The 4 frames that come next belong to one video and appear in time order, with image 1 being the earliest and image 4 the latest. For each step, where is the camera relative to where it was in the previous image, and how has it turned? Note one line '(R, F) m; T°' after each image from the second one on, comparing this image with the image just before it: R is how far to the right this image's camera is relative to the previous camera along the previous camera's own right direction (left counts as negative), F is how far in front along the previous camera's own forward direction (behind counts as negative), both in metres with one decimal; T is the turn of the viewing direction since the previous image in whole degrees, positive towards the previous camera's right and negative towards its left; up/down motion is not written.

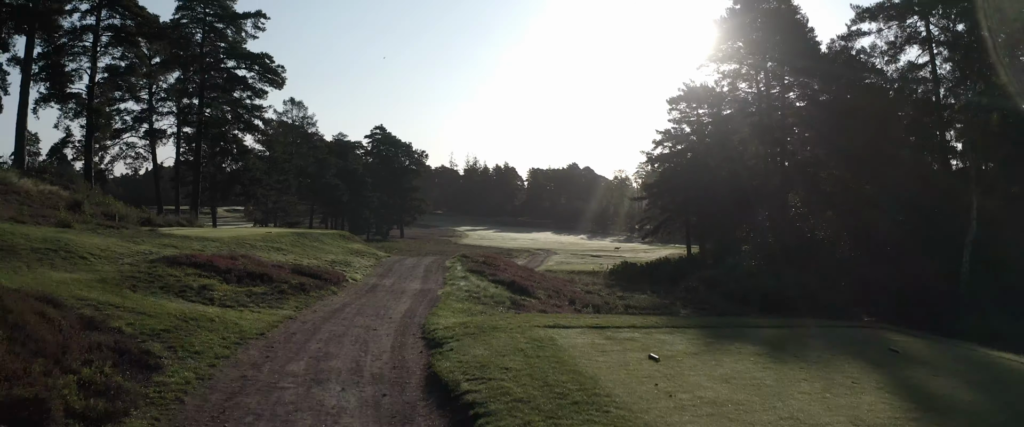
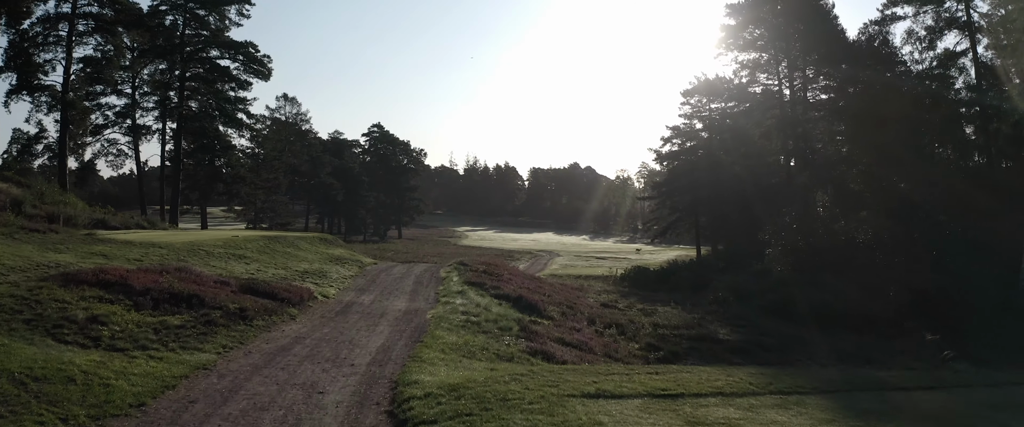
(-0.2, +3.5) m; 0°
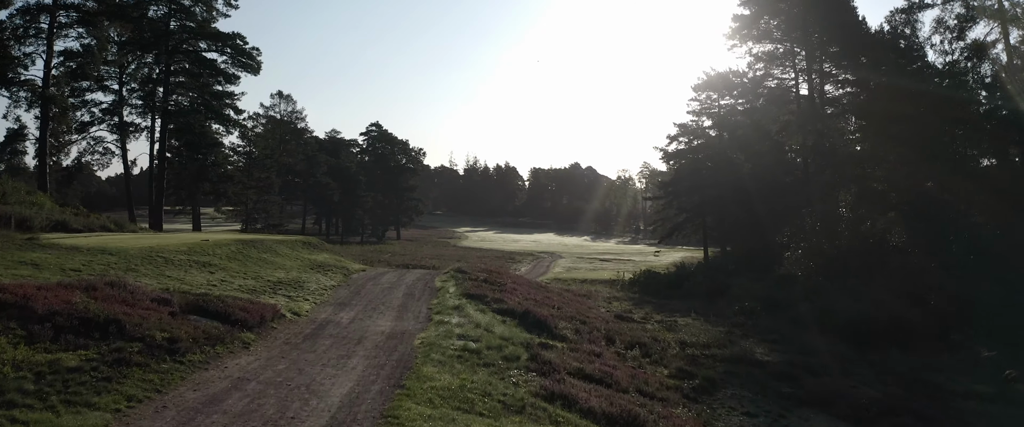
(-0.1, +2.4) m; 0°
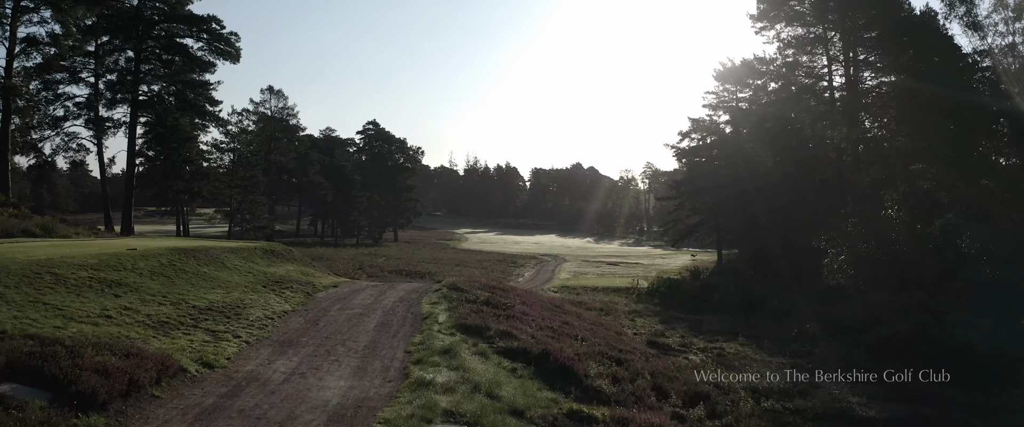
(-0.2, +4.0) m; 0°
